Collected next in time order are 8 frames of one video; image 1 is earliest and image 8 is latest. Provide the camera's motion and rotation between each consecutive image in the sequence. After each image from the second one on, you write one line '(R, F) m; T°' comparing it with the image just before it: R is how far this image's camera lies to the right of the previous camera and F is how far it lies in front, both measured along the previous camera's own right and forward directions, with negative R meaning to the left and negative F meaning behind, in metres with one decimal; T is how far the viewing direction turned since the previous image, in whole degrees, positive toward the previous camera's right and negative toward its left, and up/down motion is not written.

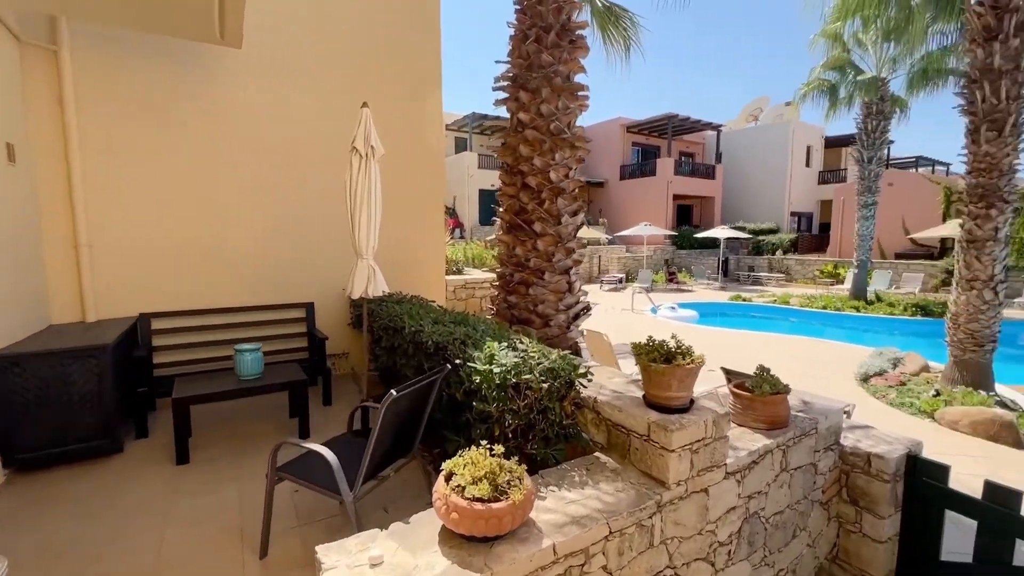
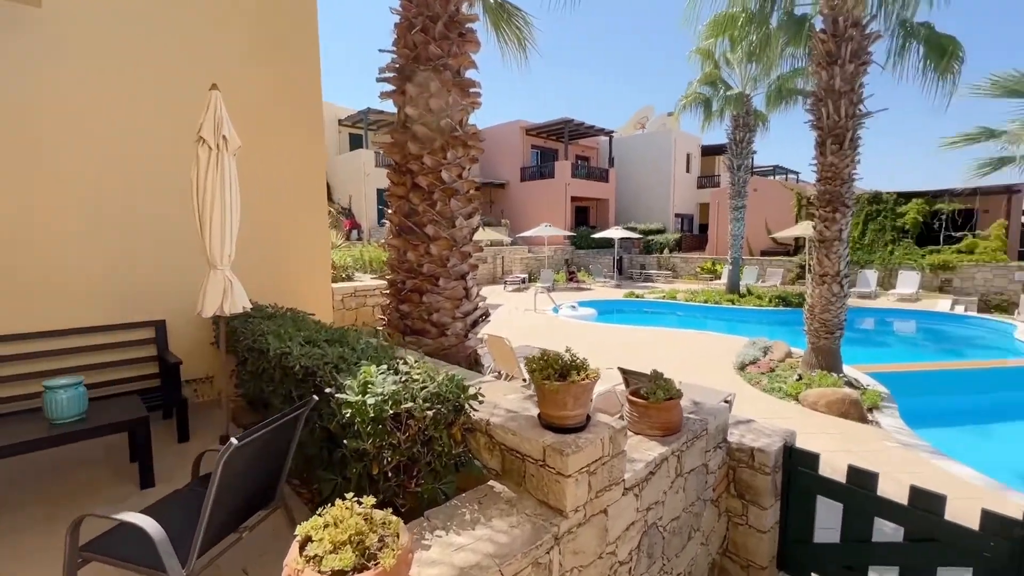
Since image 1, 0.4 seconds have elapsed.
(+0.1, +0.2) m; +11°
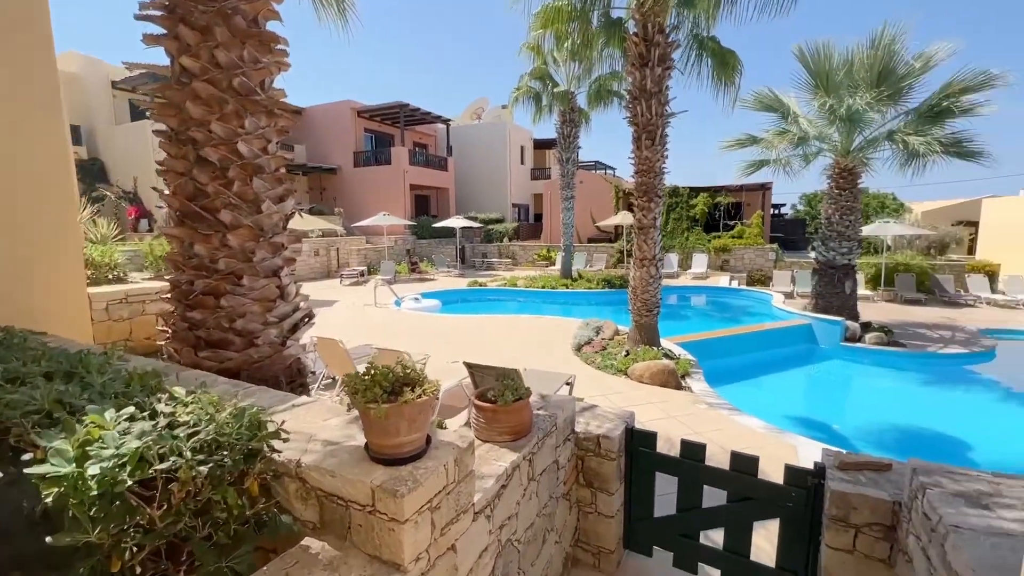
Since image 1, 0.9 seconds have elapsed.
(+0.1, +0.4) m; +19°
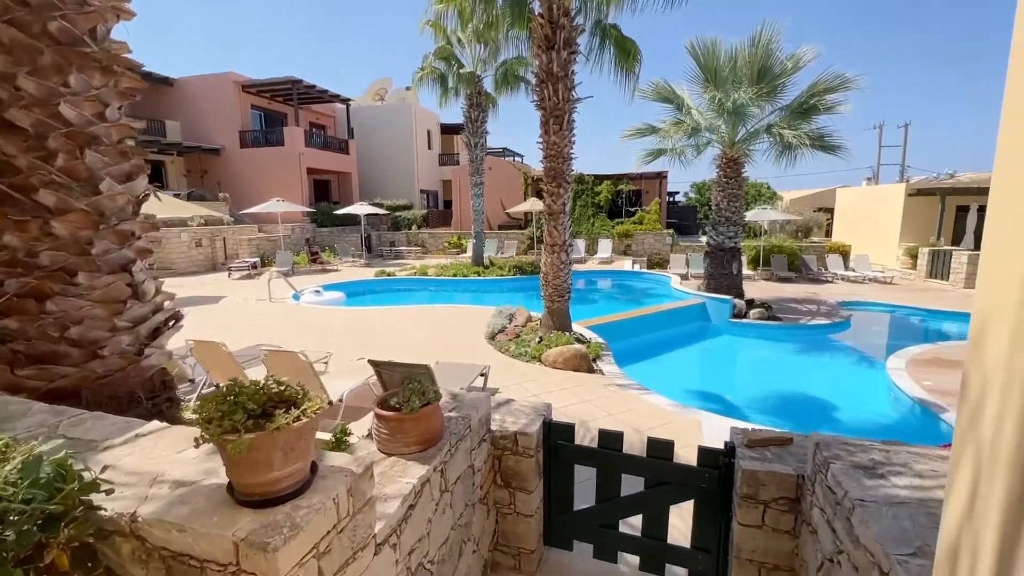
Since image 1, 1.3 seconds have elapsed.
(0.0, +0.2) m; +11°
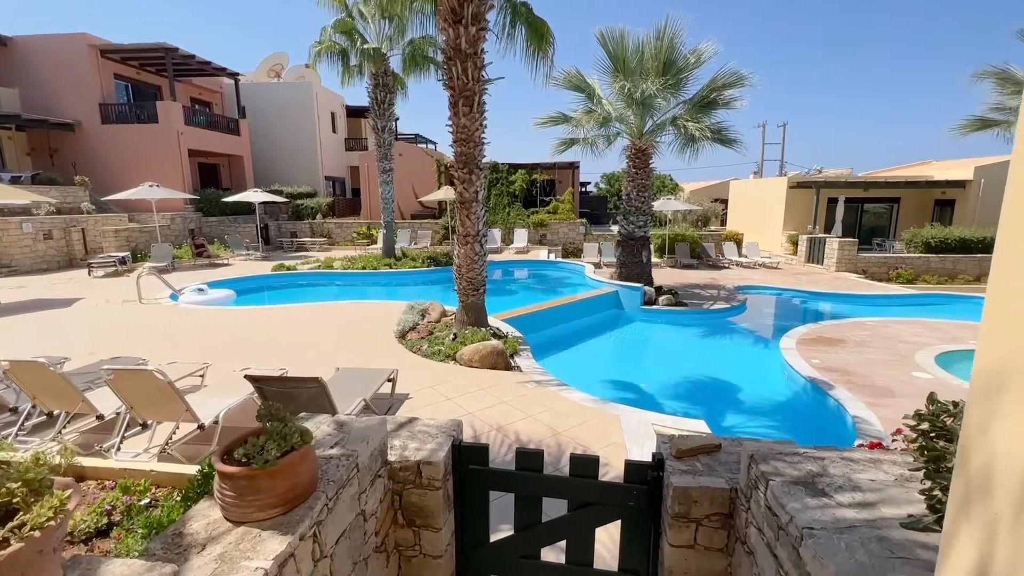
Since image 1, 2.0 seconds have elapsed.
(+0.1, +0.4) m; +10°
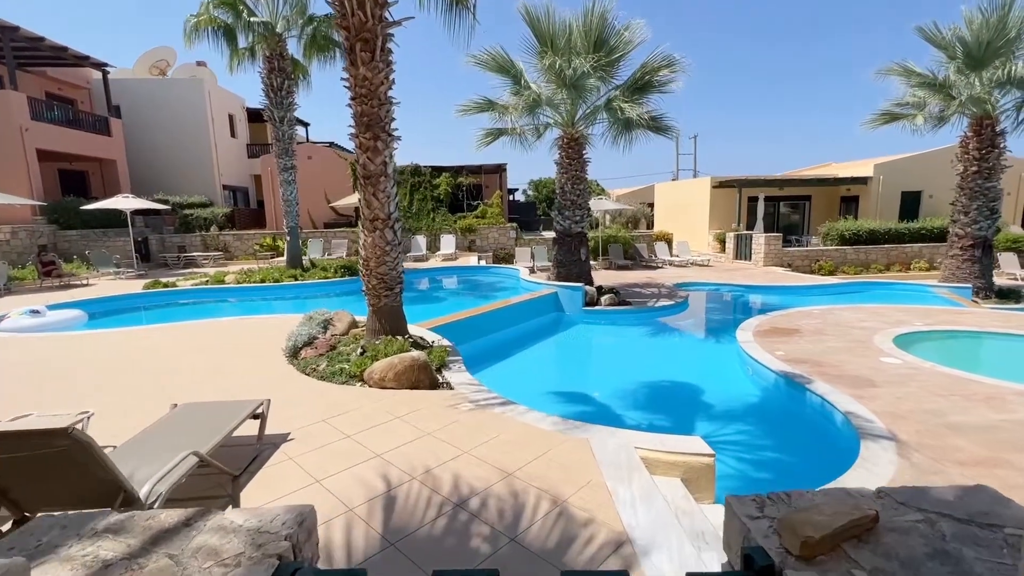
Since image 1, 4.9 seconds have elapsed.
(+0.1, +1.4) m; +8°
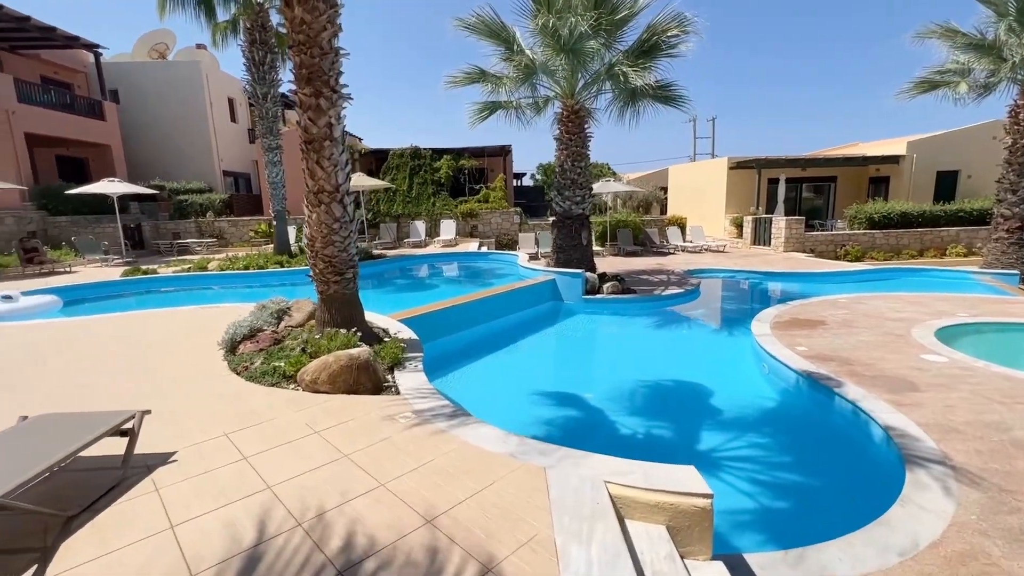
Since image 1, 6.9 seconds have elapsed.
(+0.5, +0.9) m; -2°
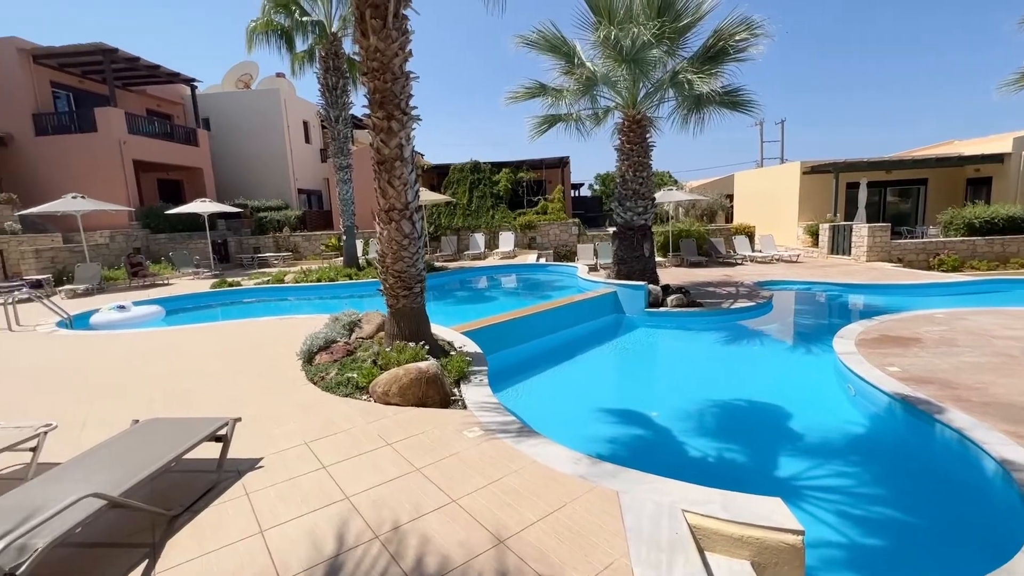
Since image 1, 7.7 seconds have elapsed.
(-0.1, 0.0) m; -7°
